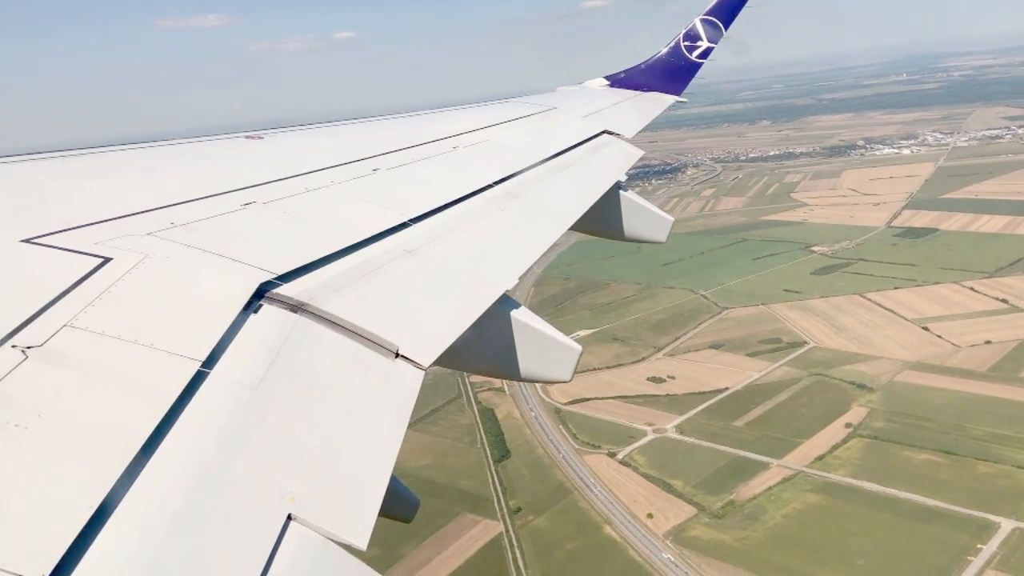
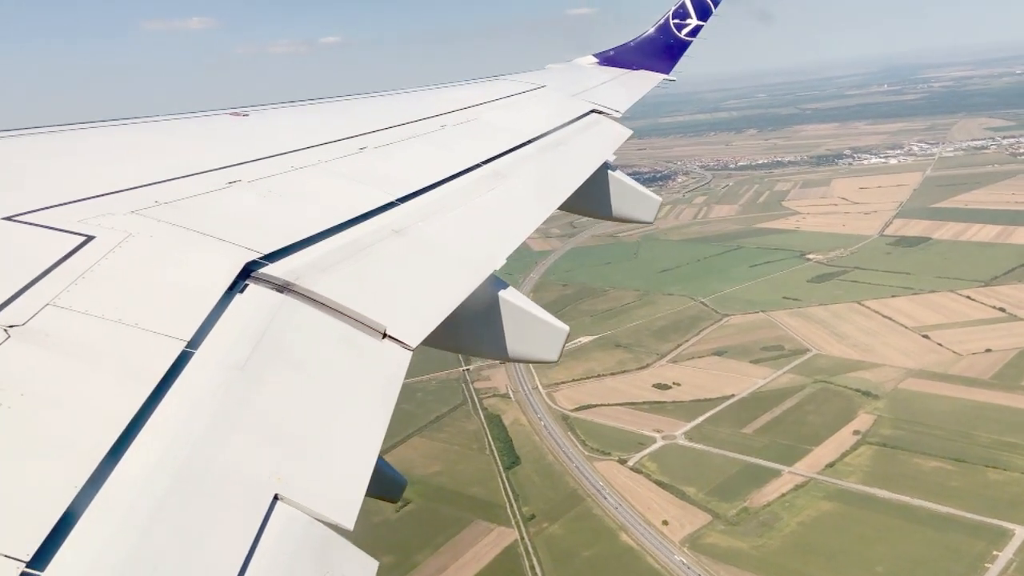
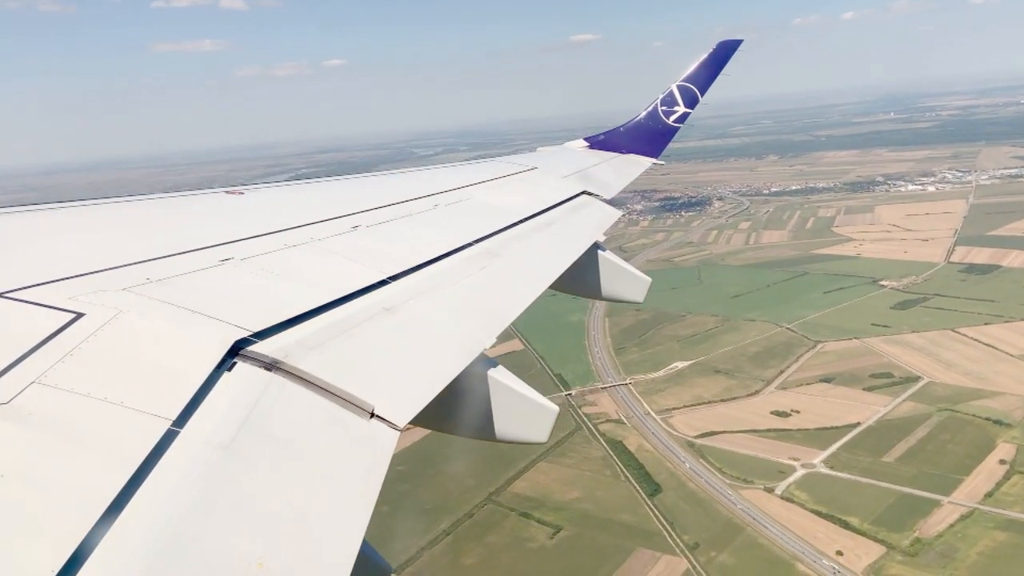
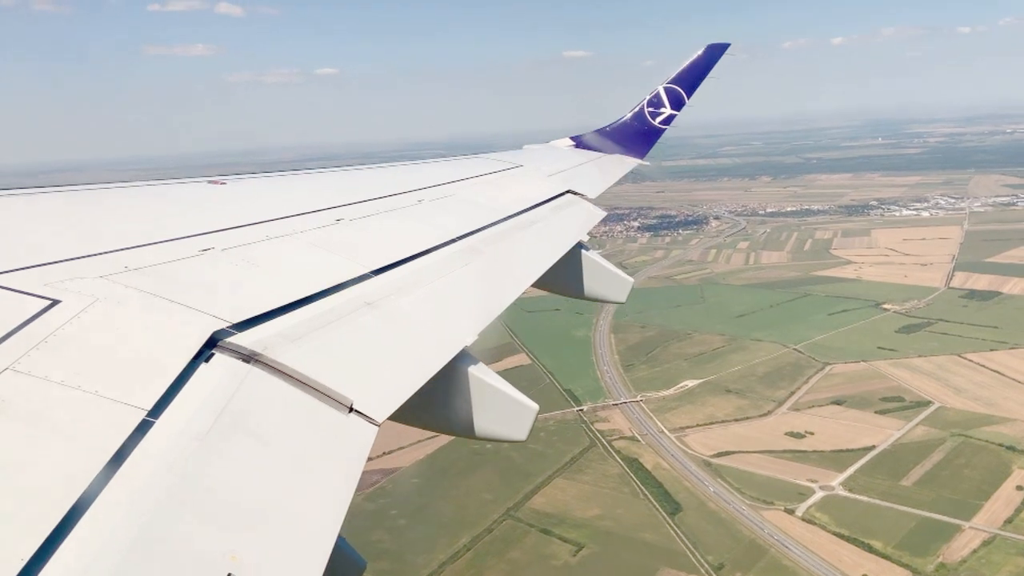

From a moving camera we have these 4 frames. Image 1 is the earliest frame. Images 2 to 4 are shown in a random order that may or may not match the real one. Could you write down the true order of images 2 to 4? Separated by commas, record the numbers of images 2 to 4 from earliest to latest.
2, 3, 4
